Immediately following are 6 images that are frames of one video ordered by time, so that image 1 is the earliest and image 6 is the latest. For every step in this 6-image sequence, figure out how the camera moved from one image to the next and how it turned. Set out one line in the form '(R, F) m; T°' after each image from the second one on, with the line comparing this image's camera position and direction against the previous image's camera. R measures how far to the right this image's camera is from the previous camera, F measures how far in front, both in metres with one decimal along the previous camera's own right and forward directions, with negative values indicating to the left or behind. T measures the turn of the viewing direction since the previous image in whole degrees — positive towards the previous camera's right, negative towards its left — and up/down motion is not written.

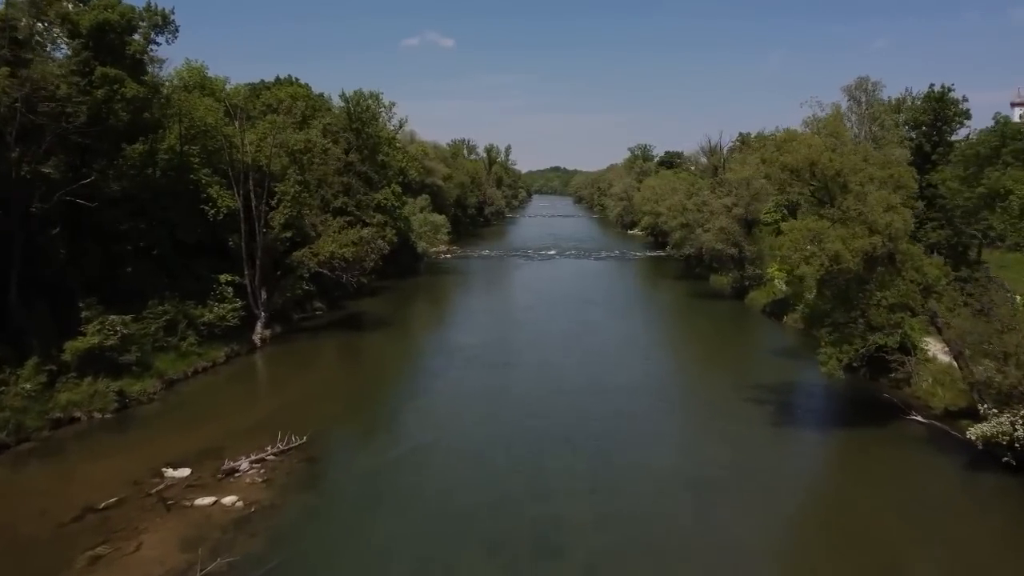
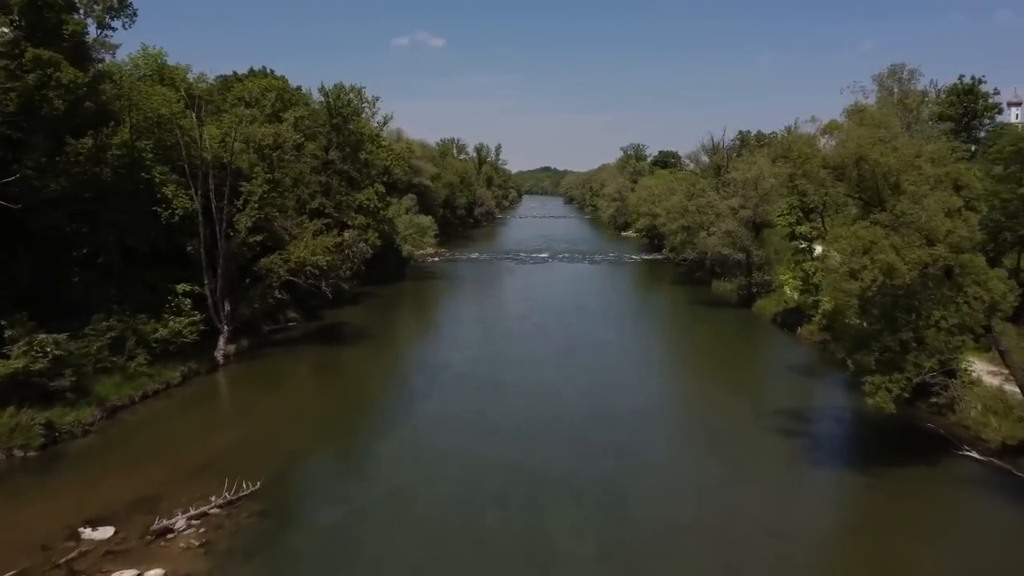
(-0.1, +3.2) m; +1°
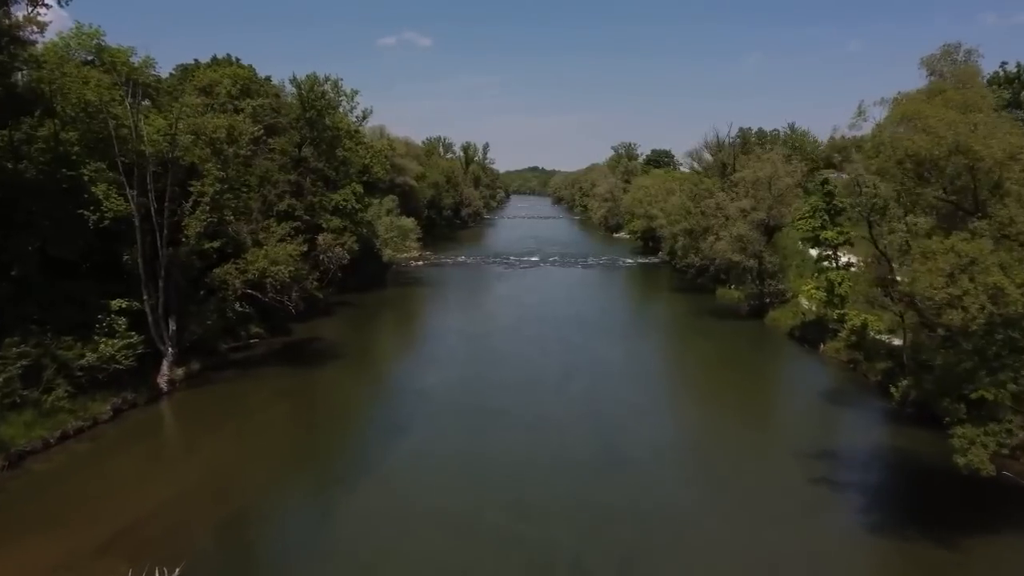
(-0.1, +3.9) m; +1°
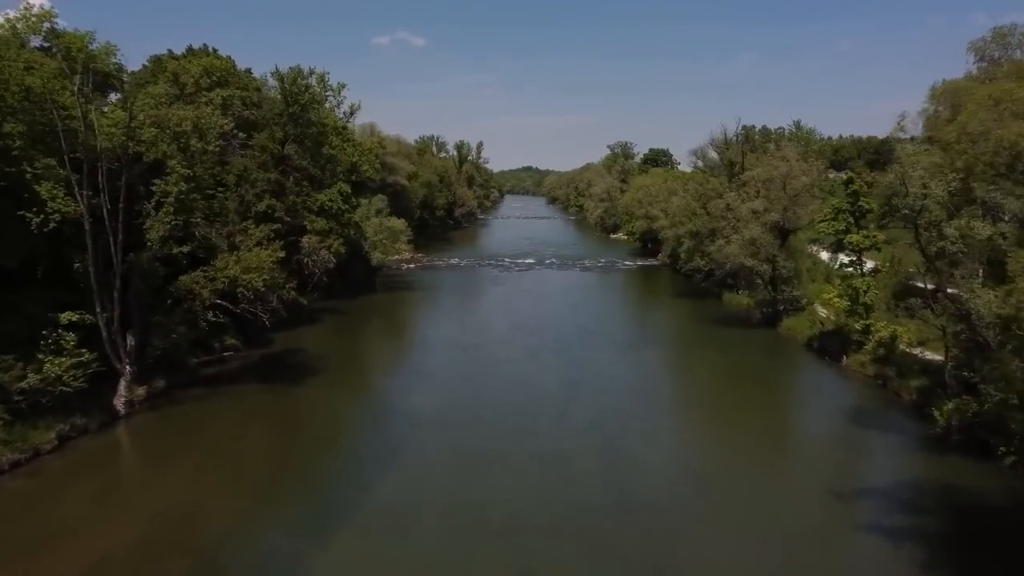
(-0.1, +2.6) m; +1°
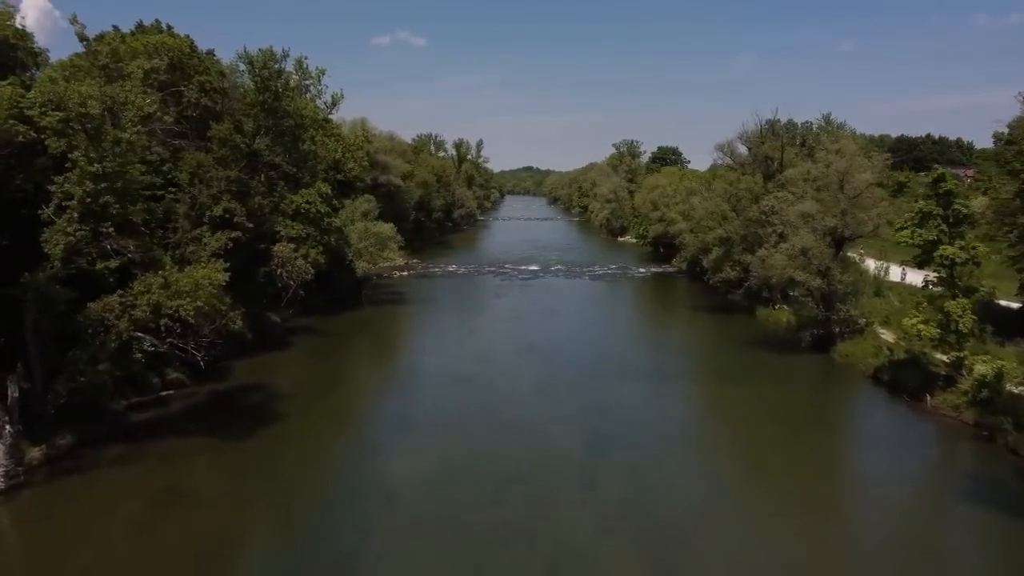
(-0.2, +5.7) m; 0°
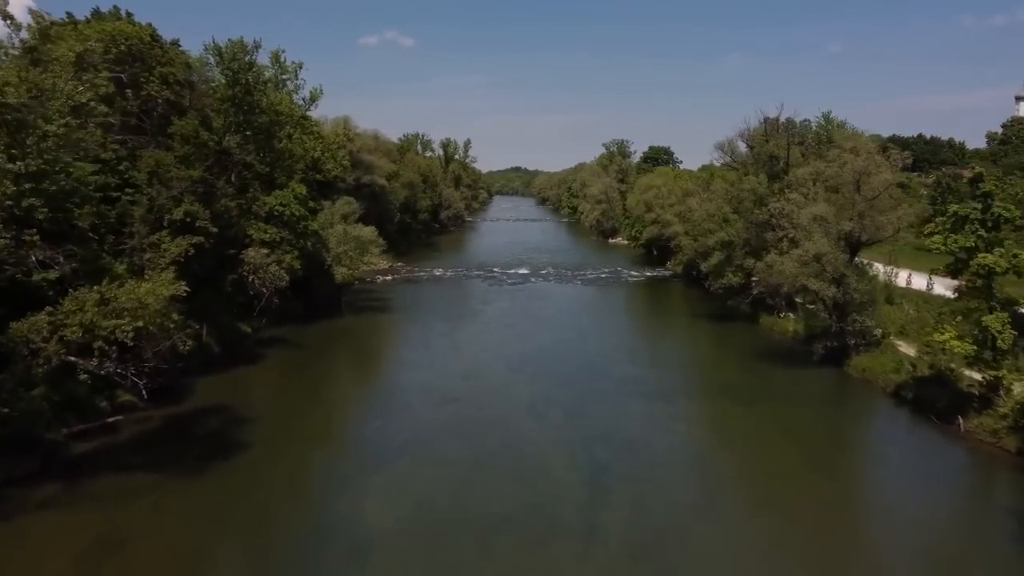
(0.0, +2.4) m; +1°
